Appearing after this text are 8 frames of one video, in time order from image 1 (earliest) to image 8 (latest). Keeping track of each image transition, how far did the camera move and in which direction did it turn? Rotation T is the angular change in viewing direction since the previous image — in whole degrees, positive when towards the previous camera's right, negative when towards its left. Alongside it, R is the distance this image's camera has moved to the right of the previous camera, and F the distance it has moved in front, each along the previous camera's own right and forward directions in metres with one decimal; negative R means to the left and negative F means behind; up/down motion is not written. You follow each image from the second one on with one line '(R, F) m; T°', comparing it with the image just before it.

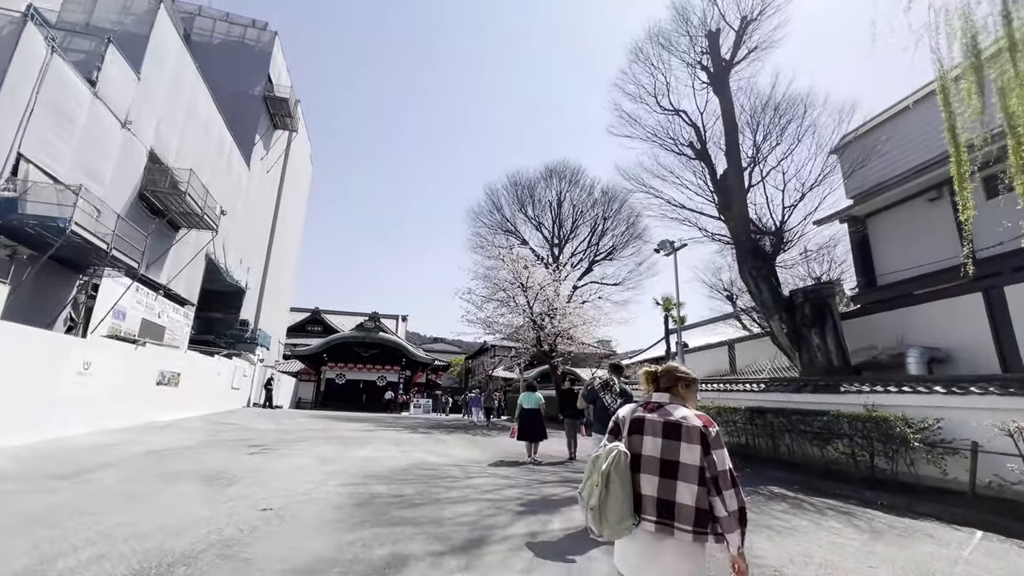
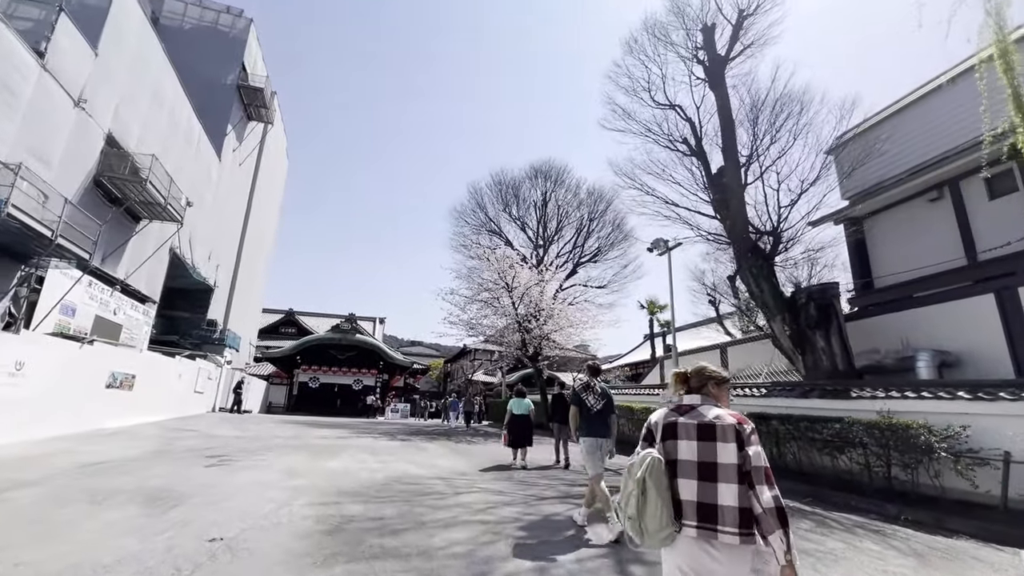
(-0.2, +0.7) m; +3°
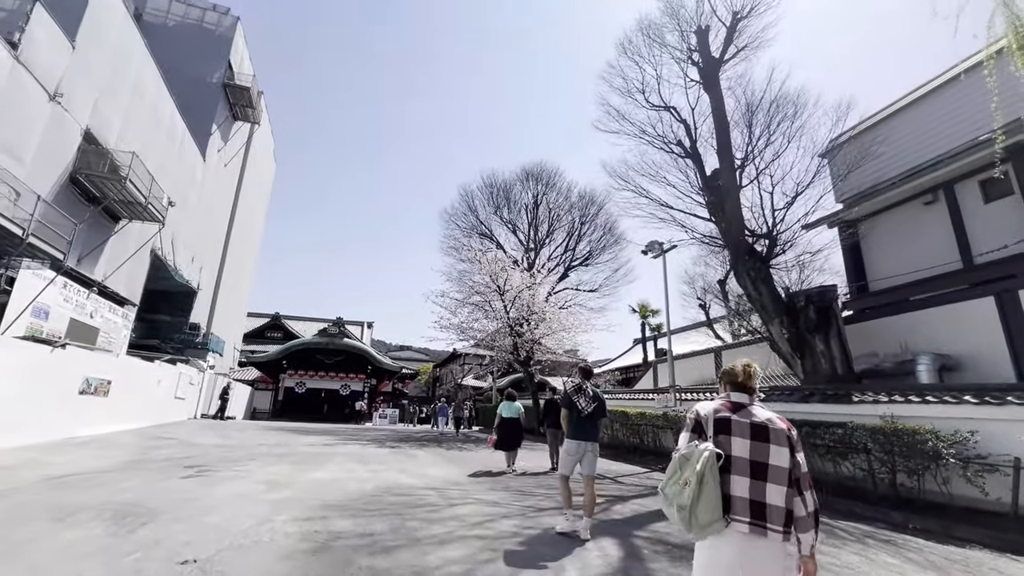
(-0.1, +0.3) m; +1°
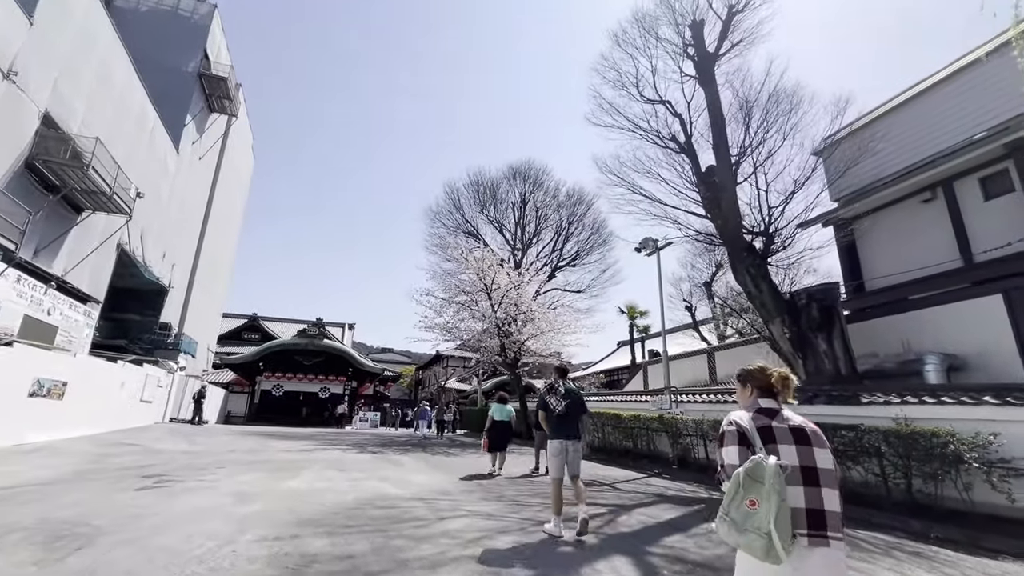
(-0.2, +0.5) m; +2°
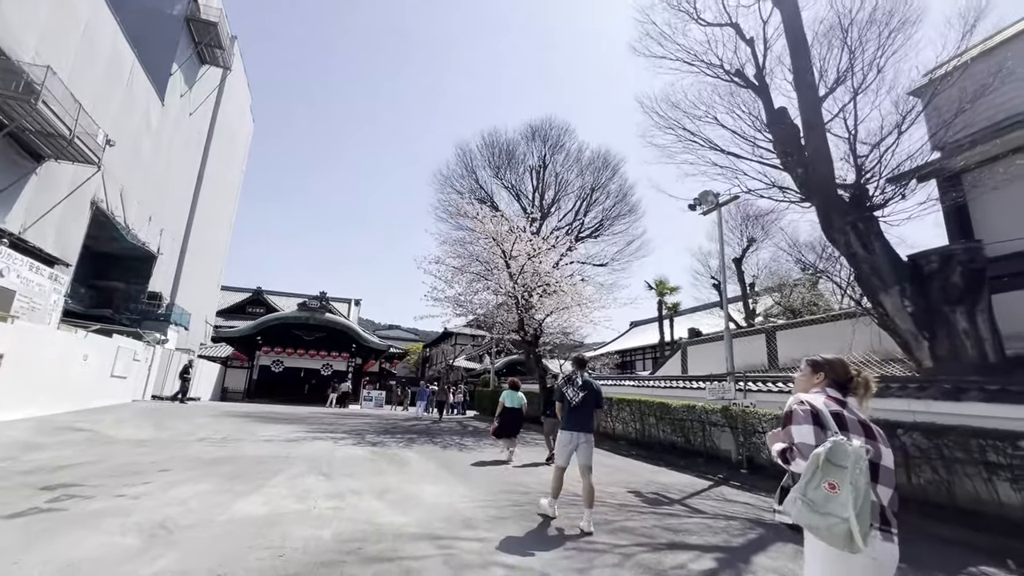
(-0.4, +2.0) m; -1°
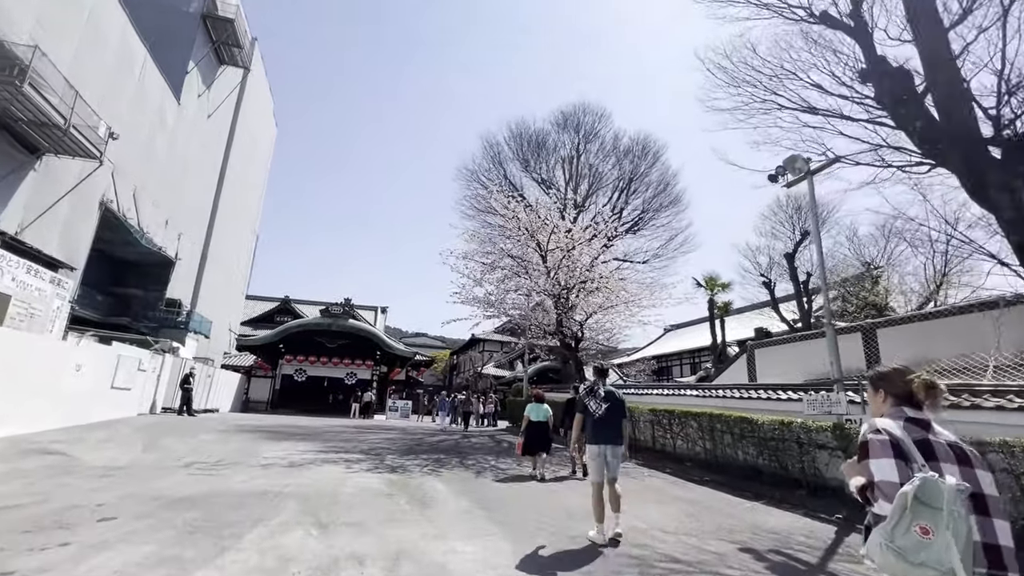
(-0.3, +1.7) m; -3°
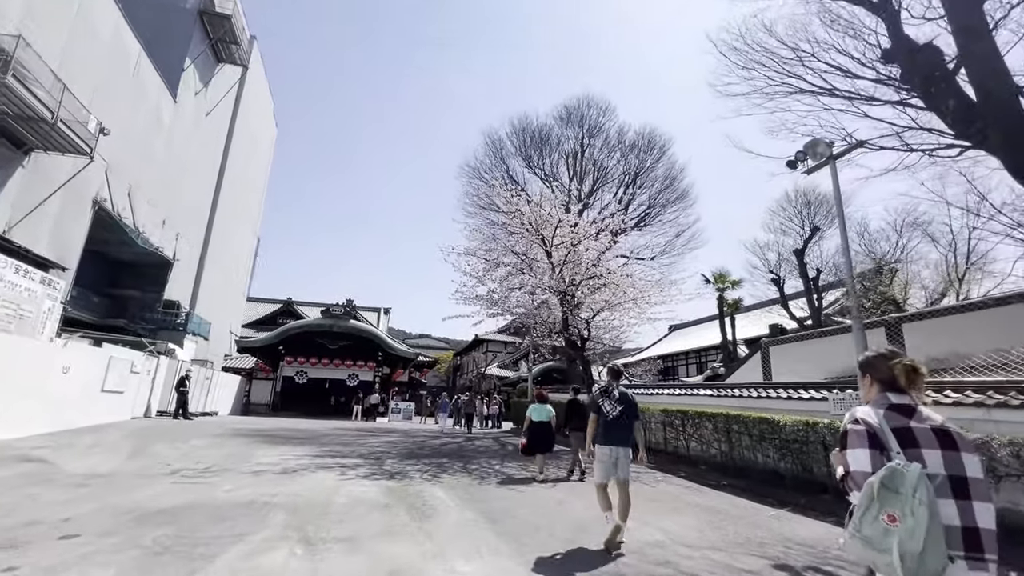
(0.0, +0.5) m; 0°
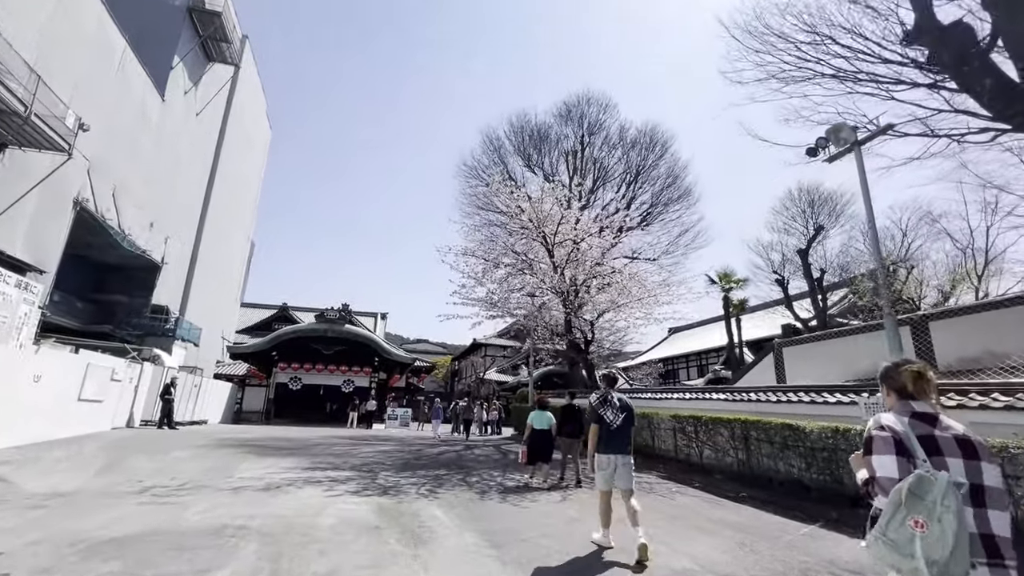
(-0.1, +0.6) m; 0°
